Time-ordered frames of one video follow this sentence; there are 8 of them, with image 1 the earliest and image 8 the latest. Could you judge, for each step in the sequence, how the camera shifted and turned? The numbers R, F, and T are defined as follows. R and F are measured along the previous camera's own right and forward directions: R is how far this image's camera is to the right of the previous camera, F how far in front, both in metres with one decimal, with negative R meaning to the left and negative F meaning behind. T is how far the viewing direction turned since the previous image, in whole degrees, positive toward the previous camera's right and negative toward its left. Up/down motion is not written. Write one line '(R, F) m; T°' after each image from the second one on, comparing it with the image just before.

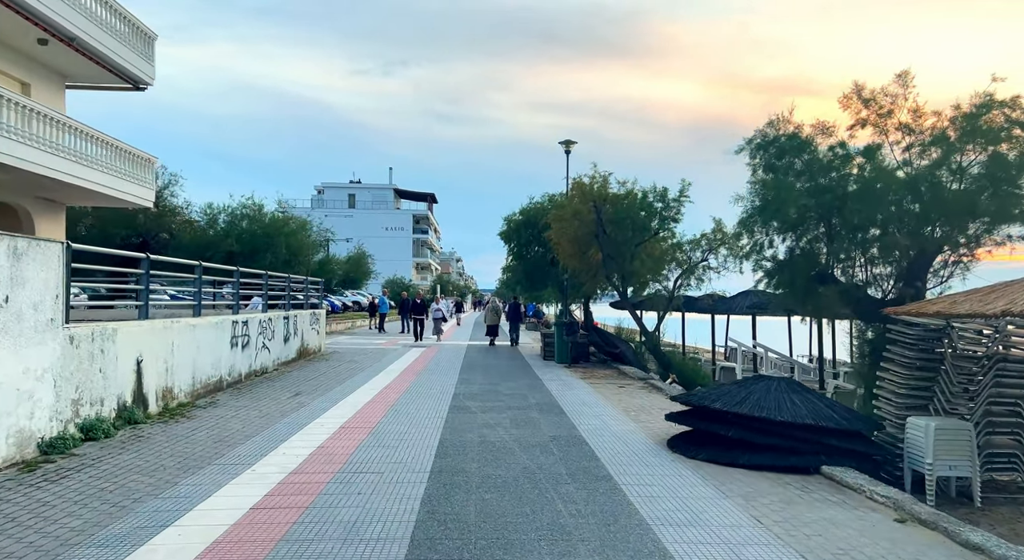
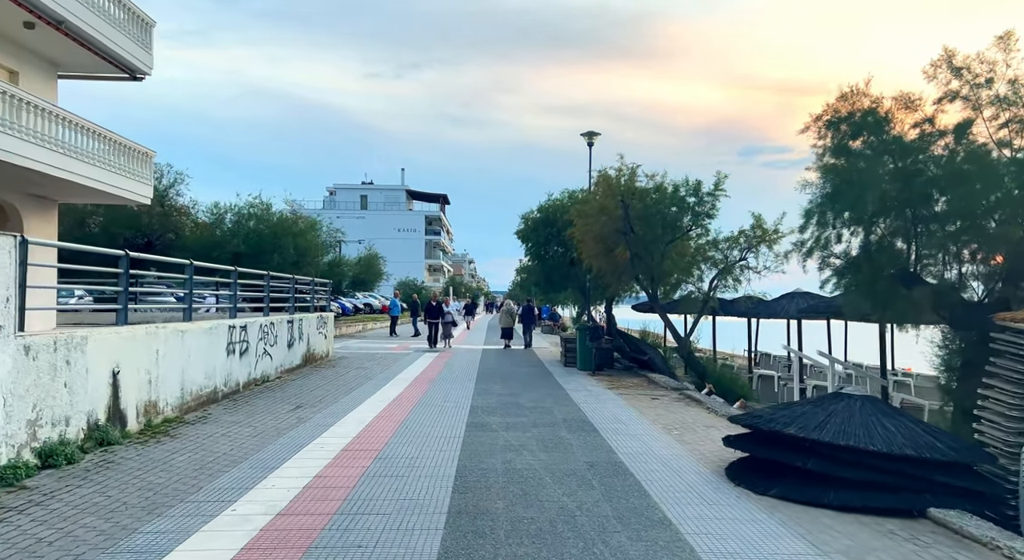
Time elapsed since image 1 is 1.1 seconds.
(-0.2, +1.3) m; -1°
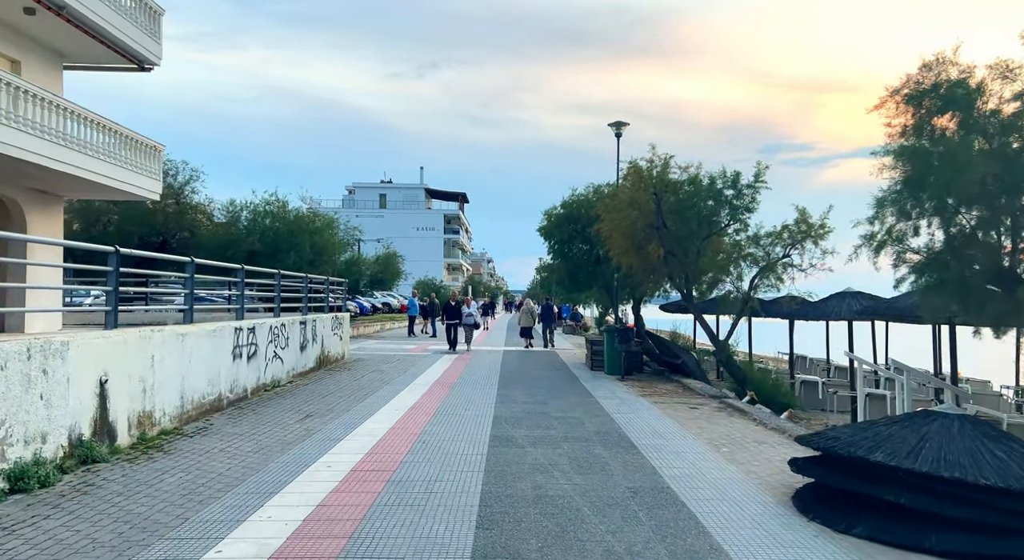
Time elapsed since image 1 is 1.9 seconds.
(-0.1, +1.0) m; -2°
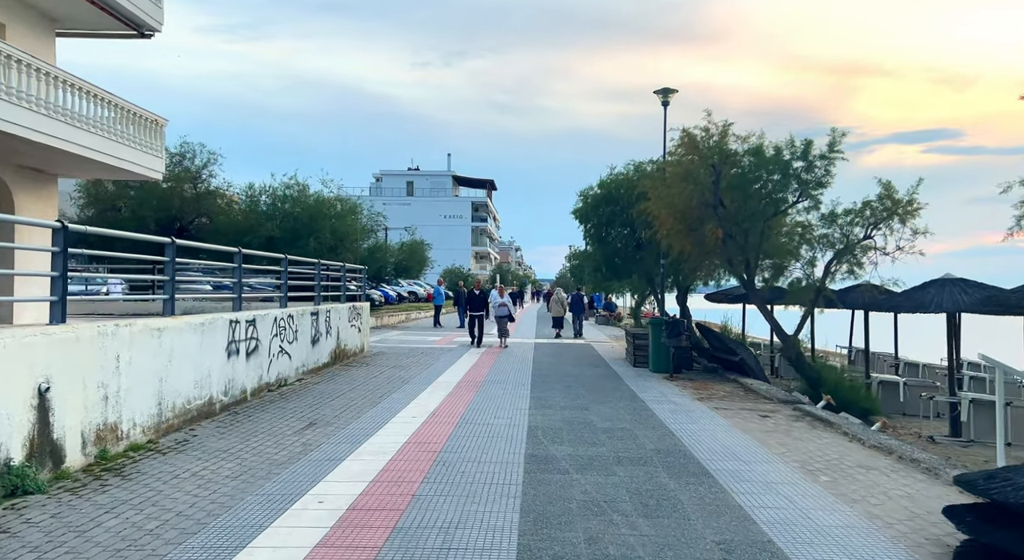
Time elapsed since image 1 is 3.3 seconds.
(-0.1, +1.8) m; -2°
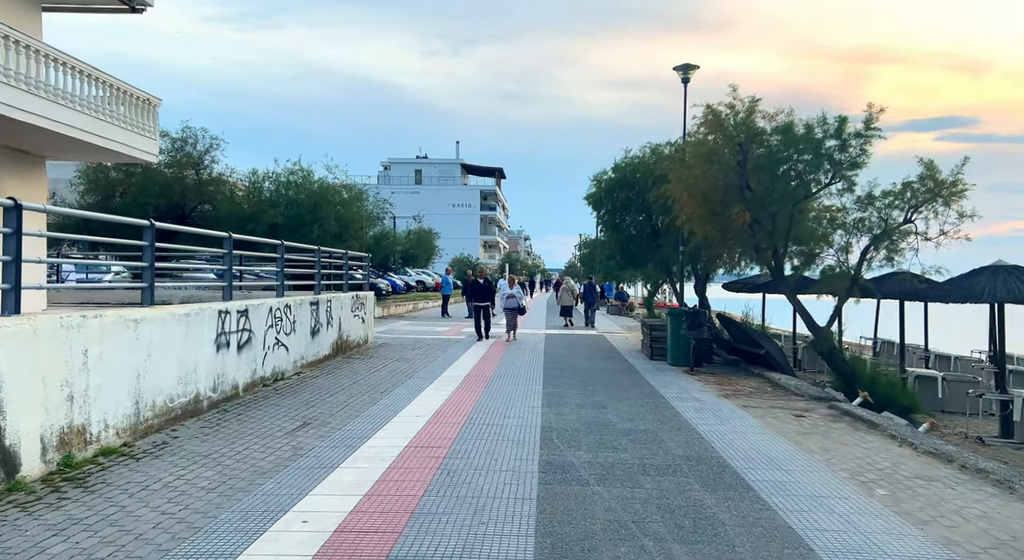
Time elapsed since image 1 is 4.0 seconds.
(0.0, +0.8) m; -1°
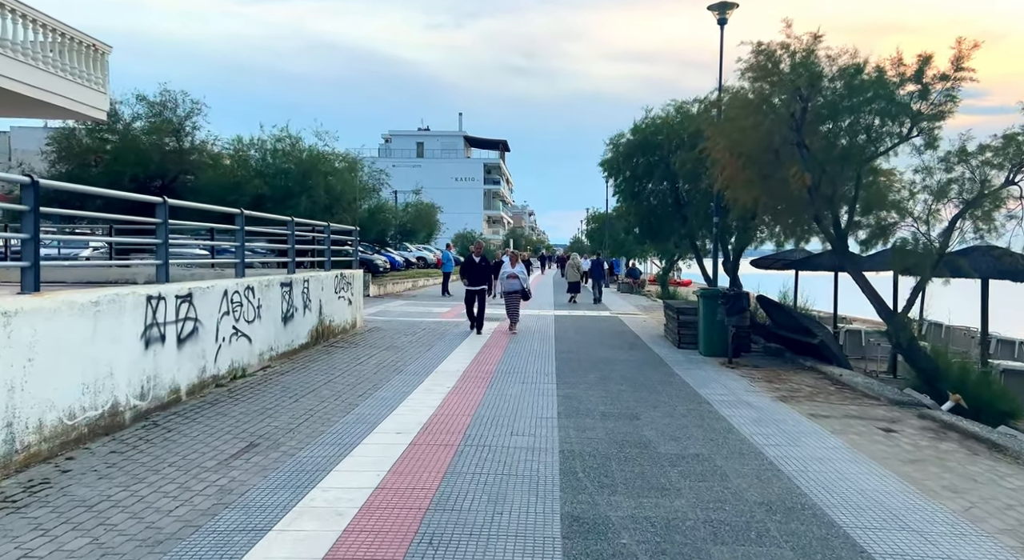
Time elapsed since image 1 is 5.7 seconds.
(-0.1, +2.1) m; 0°
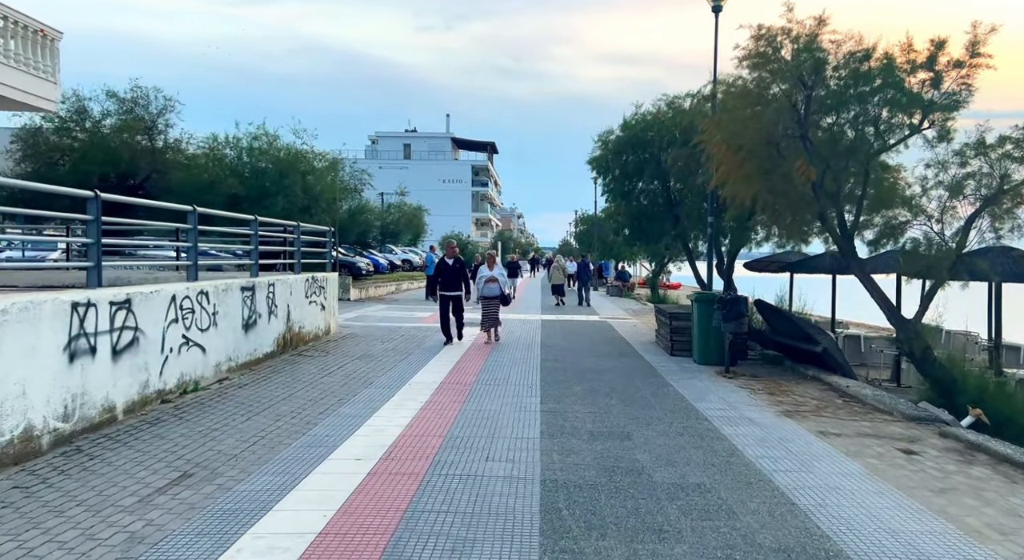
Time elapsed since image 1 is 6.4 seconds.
(+0.1, +0.9) m; +1°
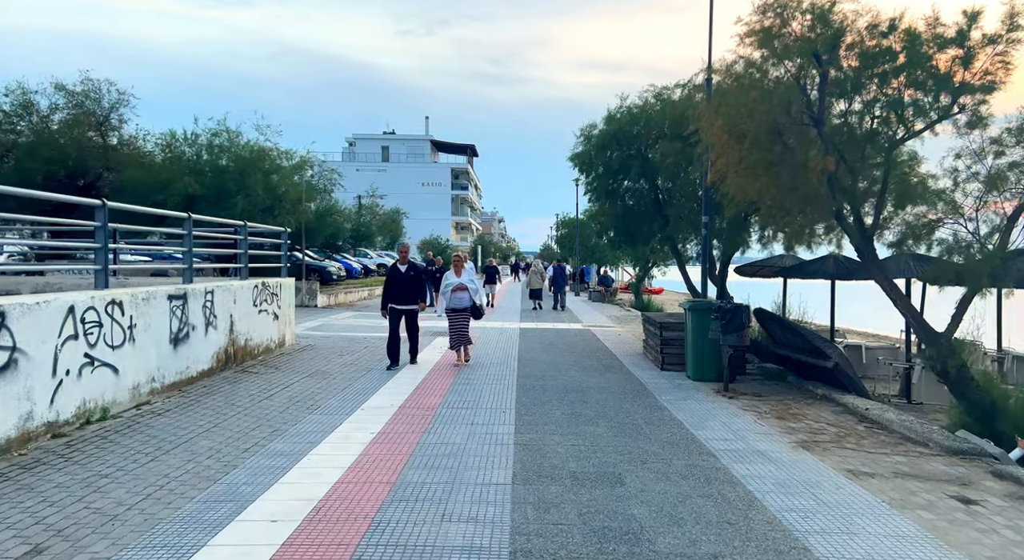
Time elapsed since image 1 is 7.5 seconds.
(+0.1, +1.4) m; +2°
